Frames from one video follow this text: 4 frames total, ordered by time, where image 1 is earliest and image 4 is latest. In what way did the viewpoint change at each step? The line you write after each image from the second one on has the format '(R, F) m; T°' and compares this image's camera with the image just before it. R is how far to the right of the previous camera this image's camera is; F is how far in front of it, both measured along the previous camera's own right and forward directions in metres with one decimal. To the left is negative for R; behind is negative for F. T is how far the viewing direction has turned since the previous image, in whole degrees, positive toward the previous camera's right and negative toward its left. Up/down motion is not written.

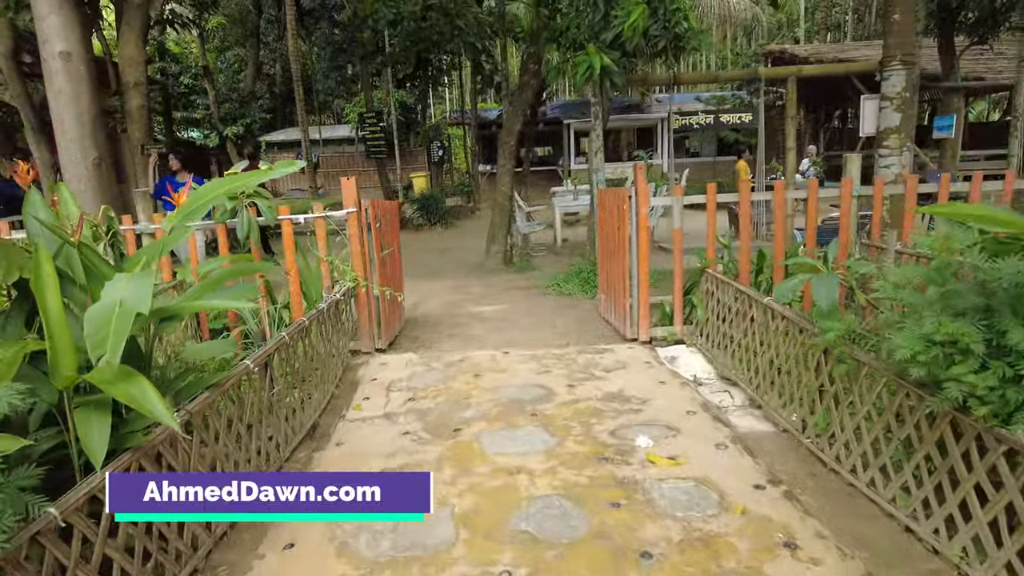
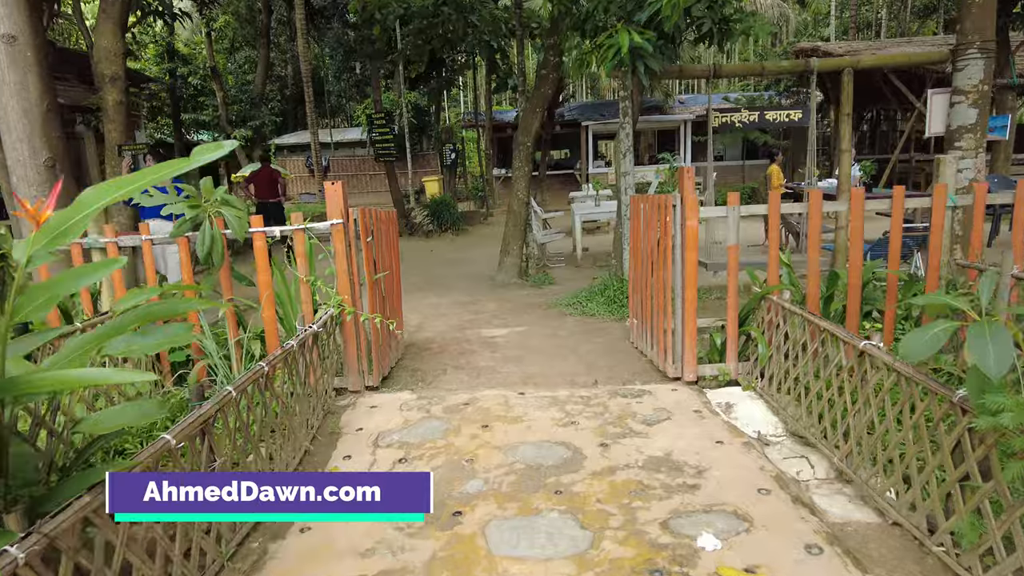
(0.0, +0.9) m; -1°
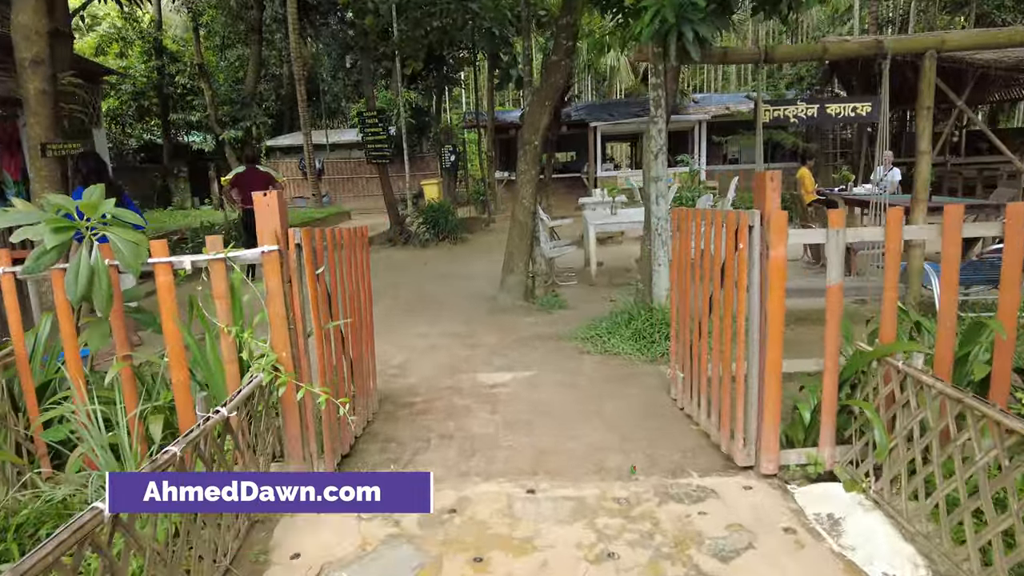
(0.0, +1.2) m; 0°
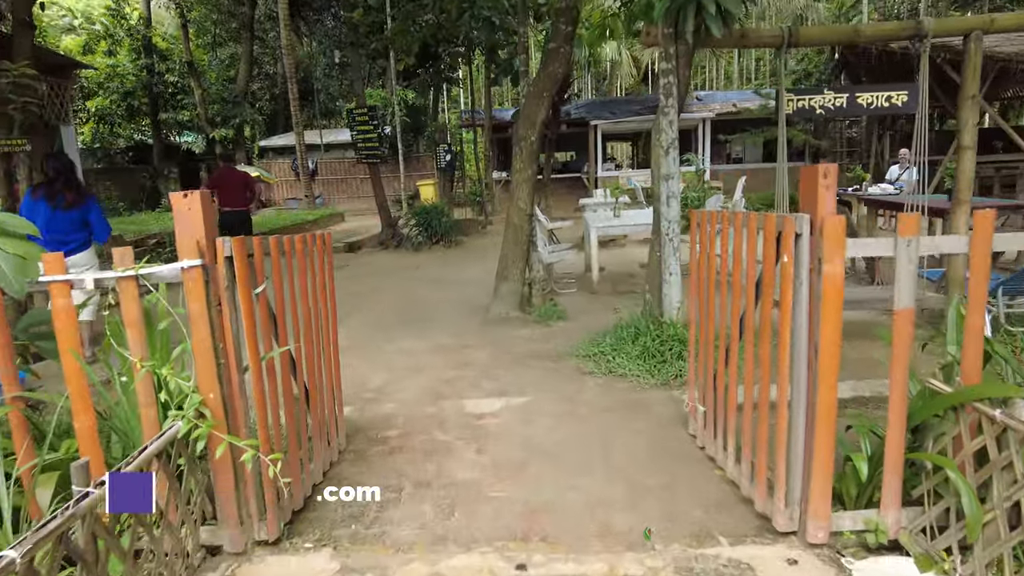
(+0.1, +0.6) m; 0°
